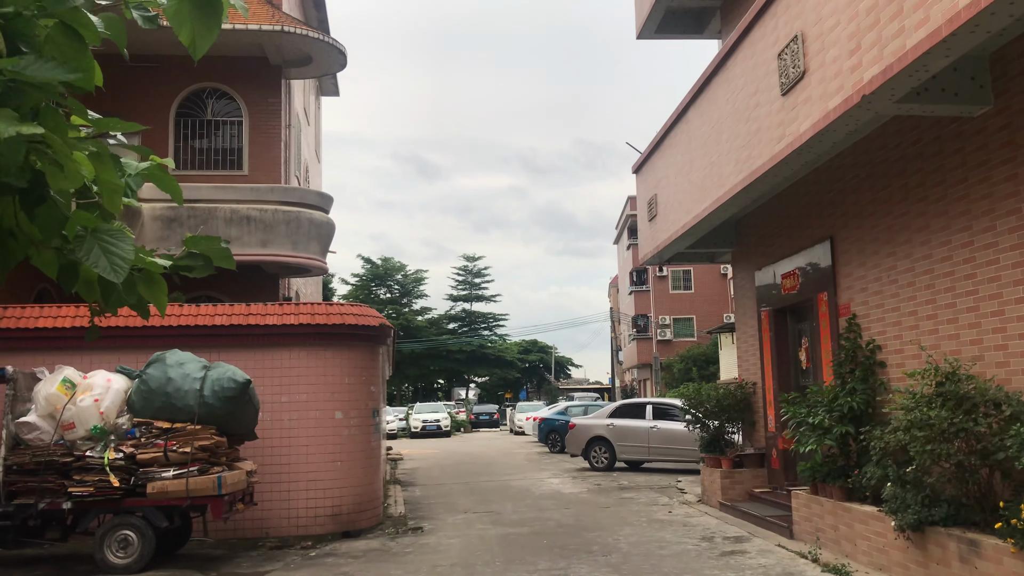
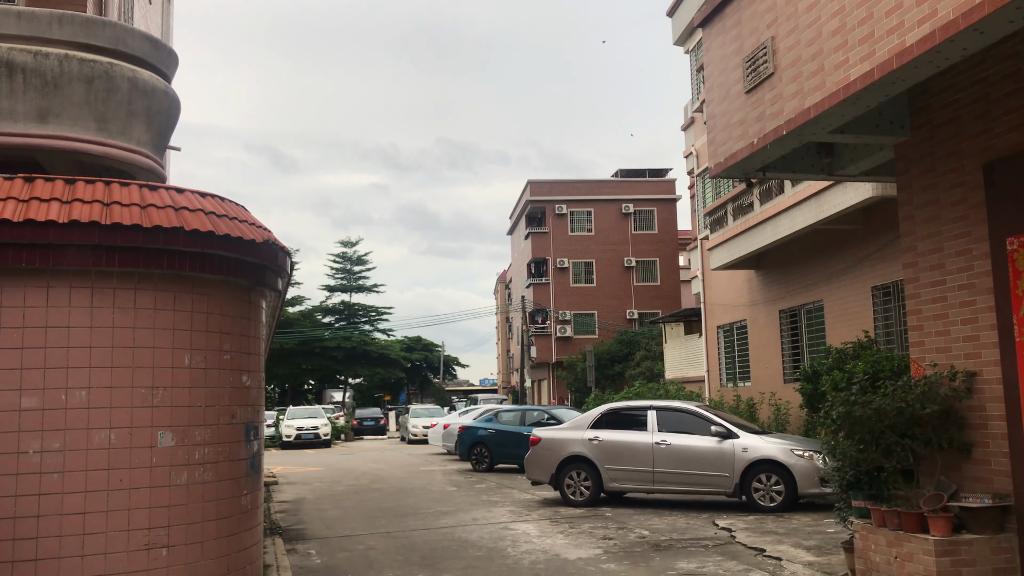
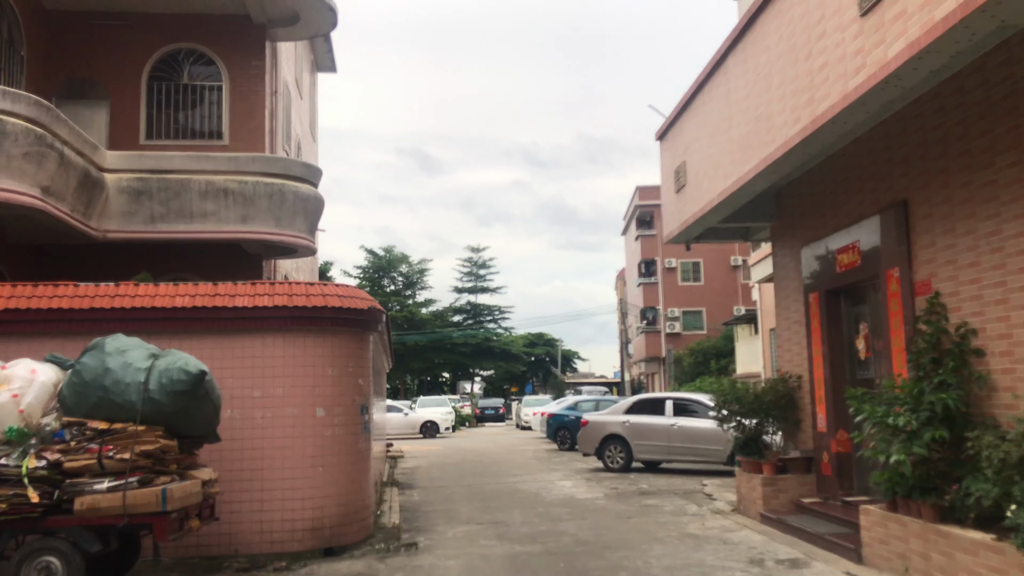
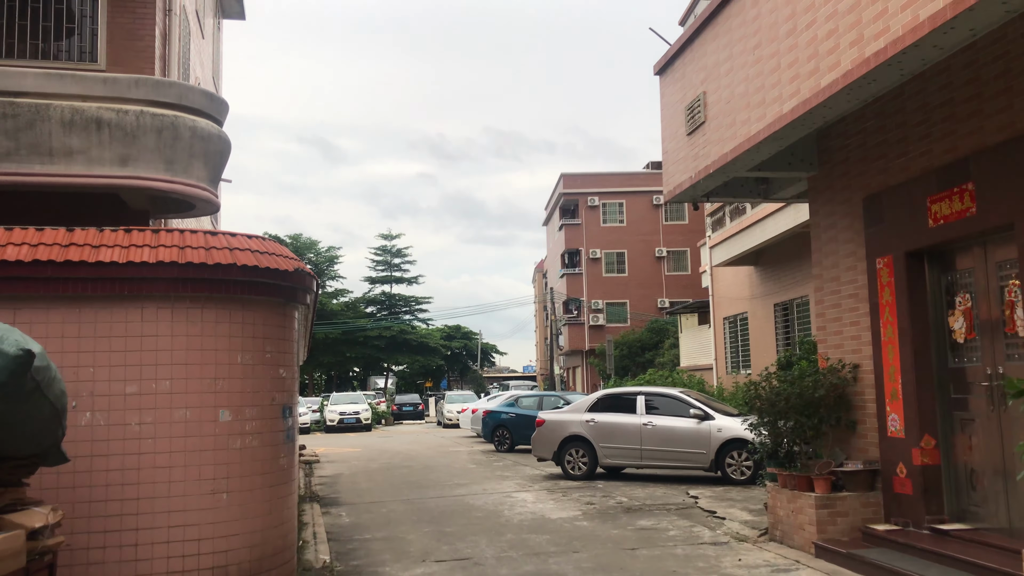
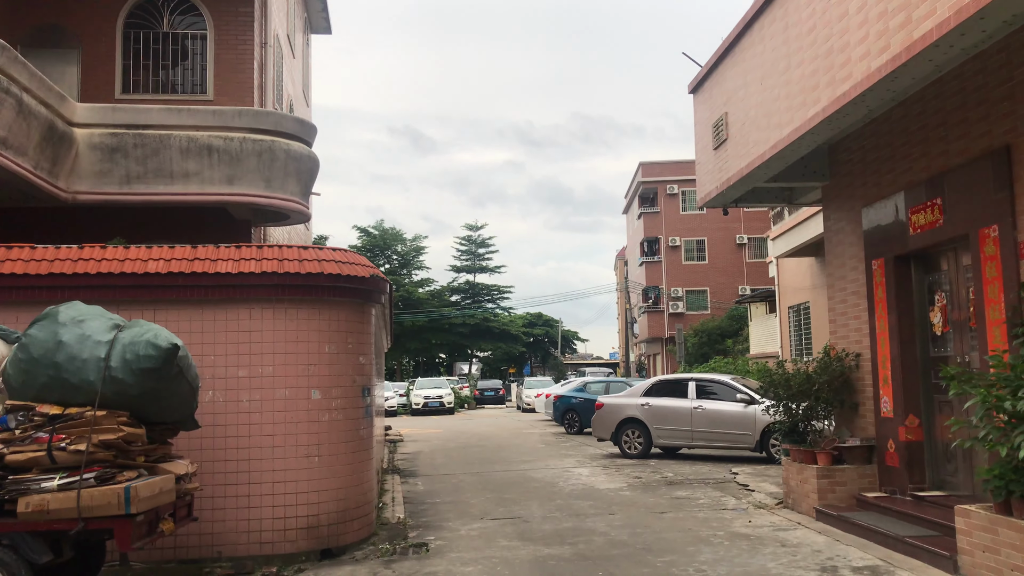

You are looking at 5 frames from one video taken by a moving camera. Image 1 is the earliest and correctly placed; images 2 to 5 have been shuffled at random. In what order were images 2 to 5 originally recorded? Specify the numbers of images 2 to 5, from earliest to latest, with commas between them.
3, 5, 4, 2
